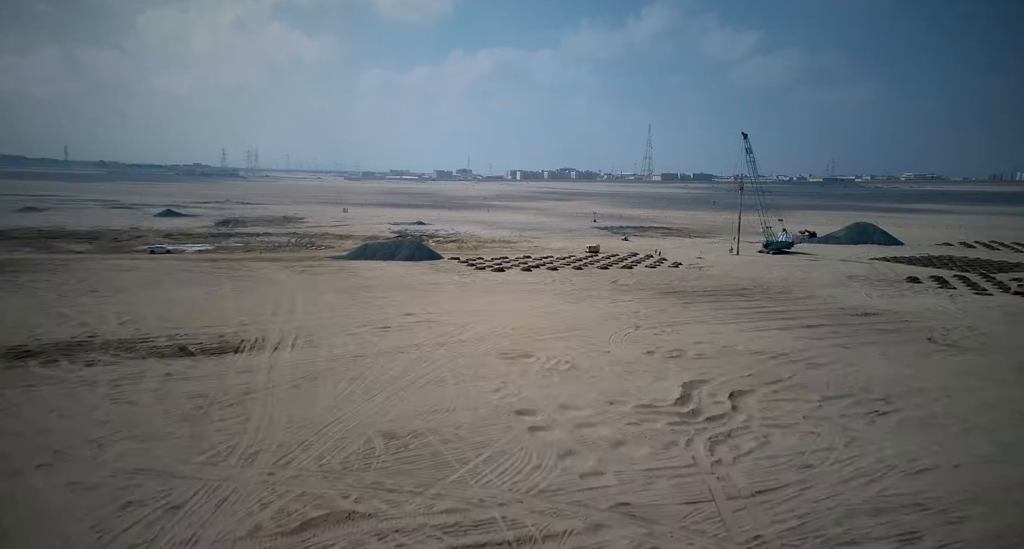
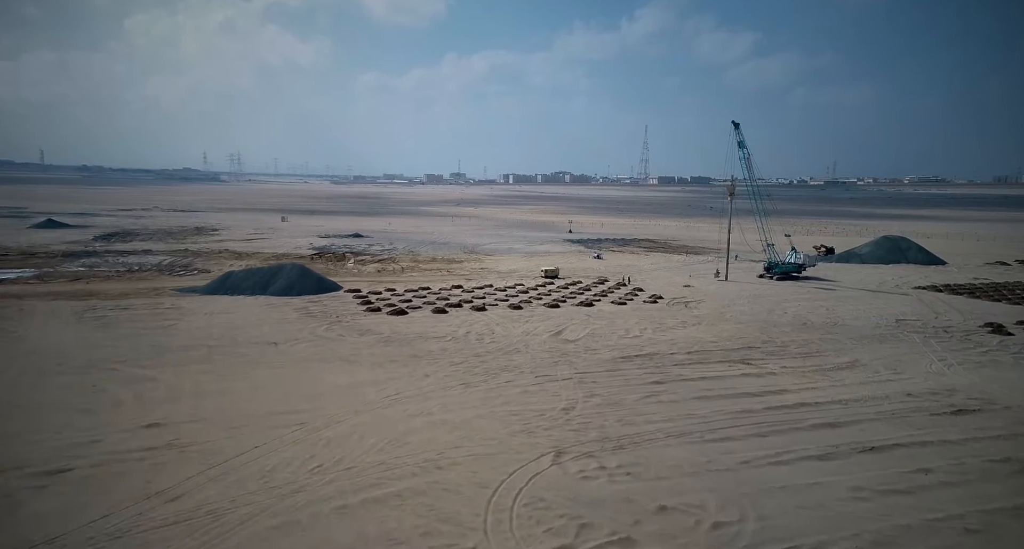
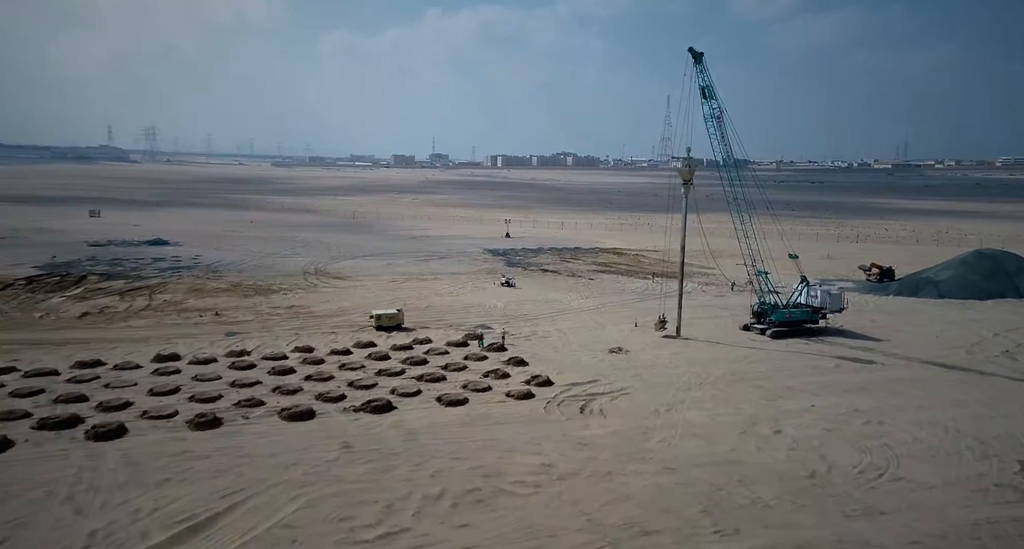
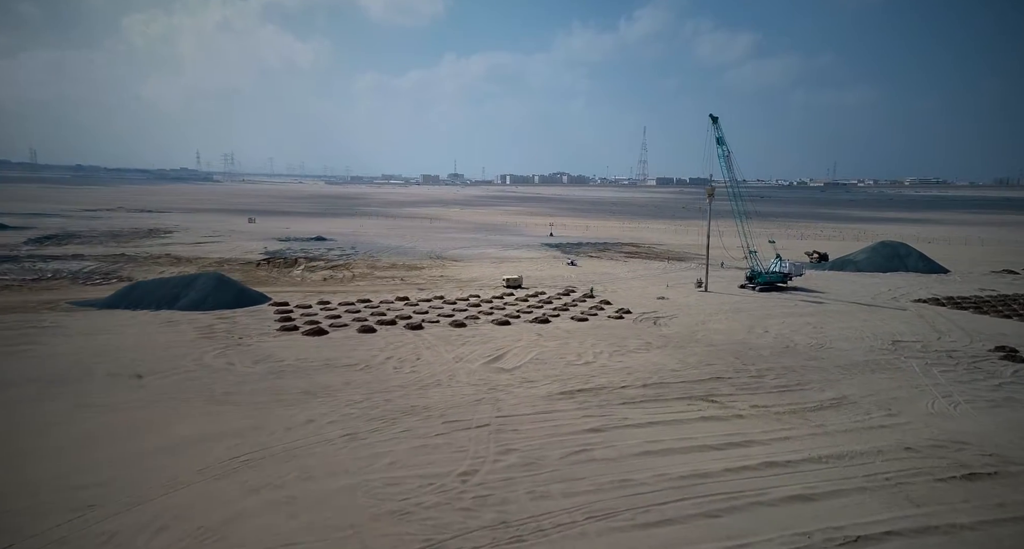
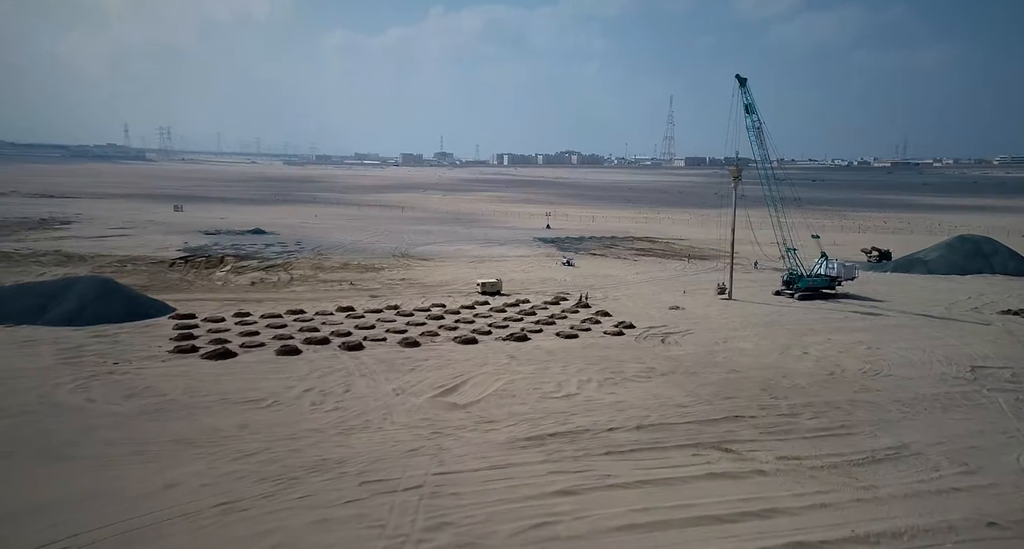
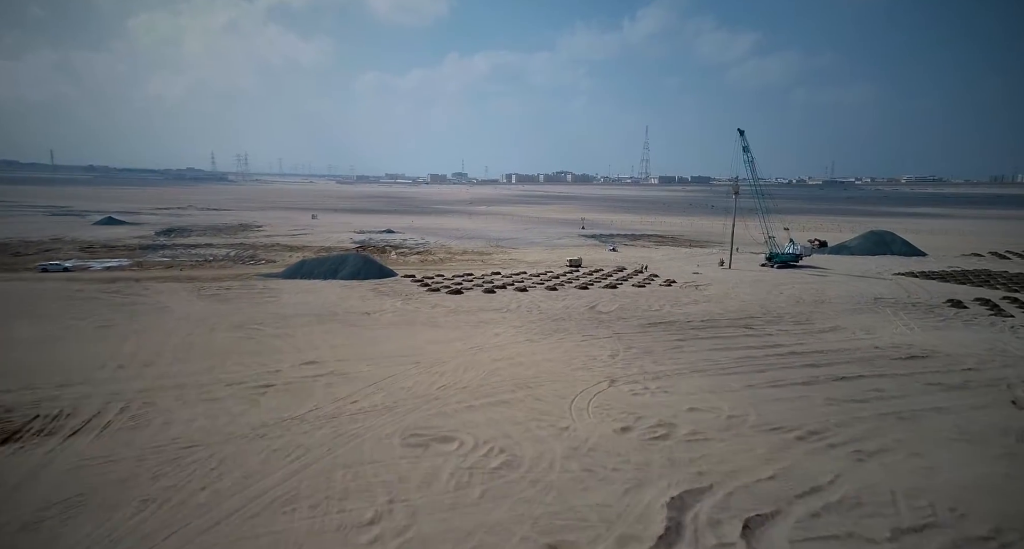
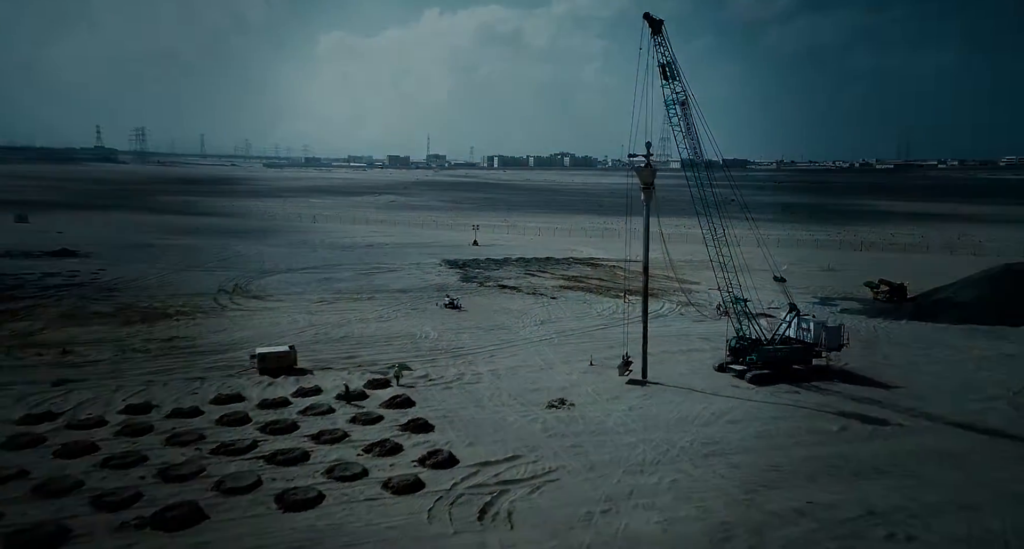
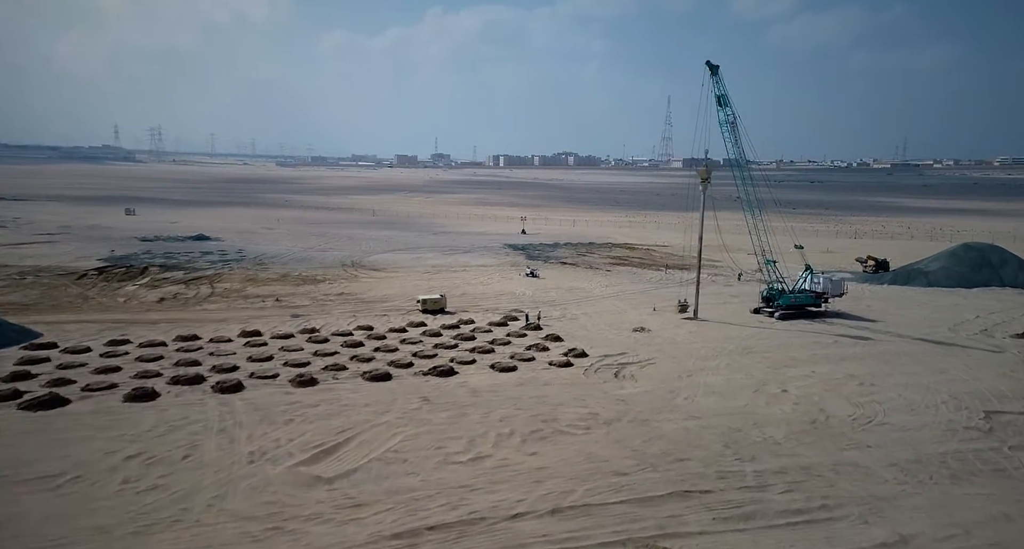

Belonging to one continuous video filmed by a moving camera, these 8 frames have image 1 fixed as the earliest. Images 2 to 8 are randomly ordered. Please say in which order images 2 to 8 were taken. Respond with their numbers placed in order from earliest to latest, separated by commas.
6, 2, 4, 5, 8, 3, 7
